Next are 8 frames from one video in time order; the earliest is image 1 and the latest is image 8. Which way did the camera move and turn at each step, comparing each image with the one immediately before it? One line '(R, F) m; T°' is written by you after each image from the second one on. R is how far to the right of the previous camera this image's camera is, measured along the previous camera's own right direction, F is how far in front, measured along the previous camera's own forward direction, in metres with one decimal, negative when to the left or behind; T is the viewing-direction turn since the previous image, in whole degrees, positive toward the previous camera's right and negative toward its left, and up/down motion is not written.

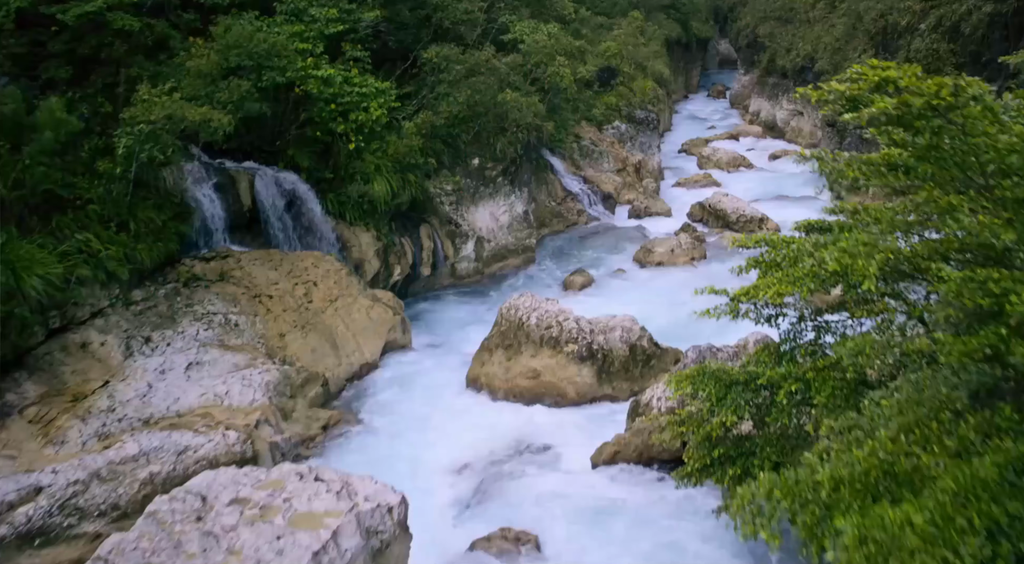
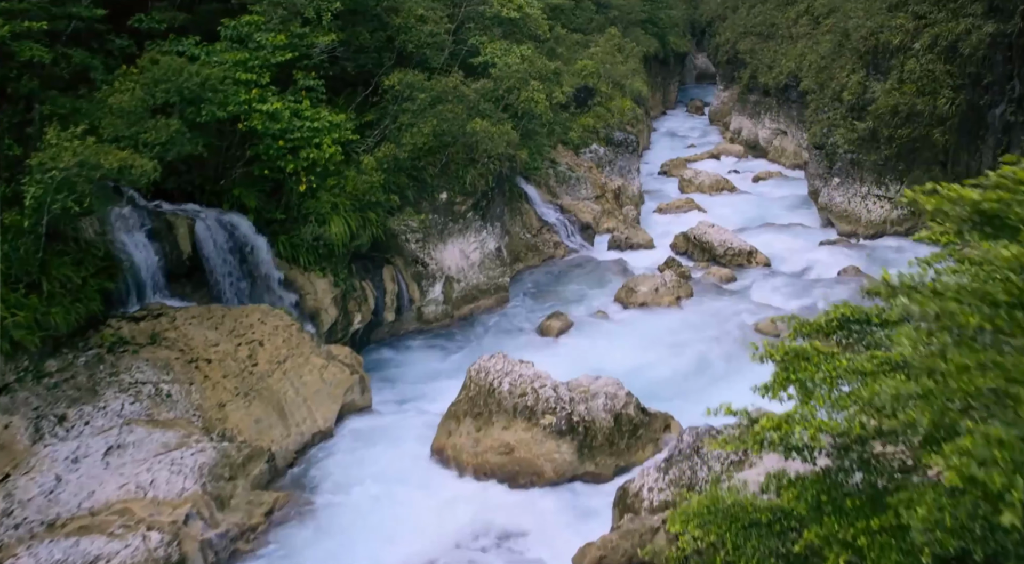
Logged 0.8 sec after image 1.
(+0.2, +1.3) m; +2°
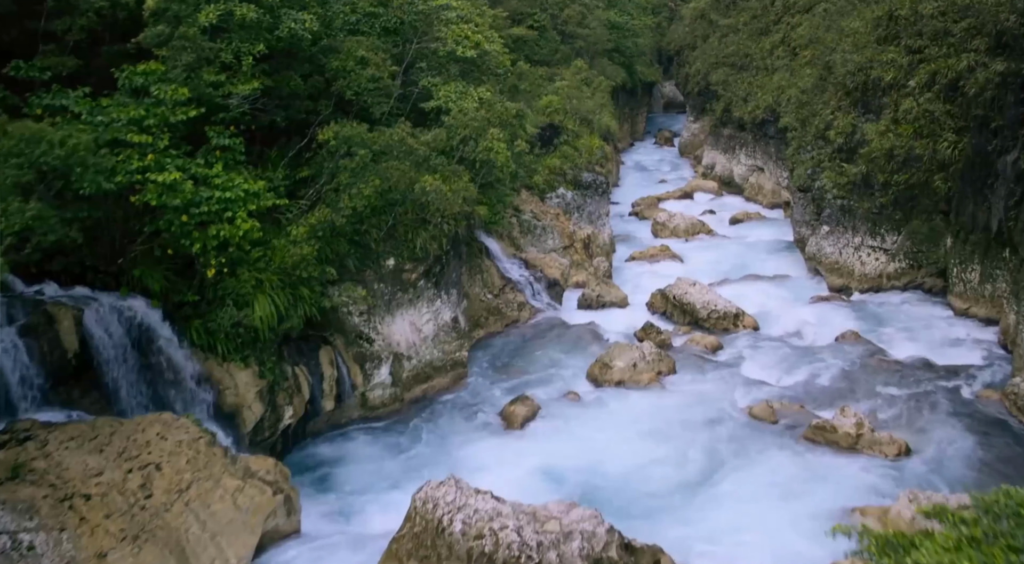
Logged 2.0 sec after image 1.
(+0.2, +2.0) m; +2°
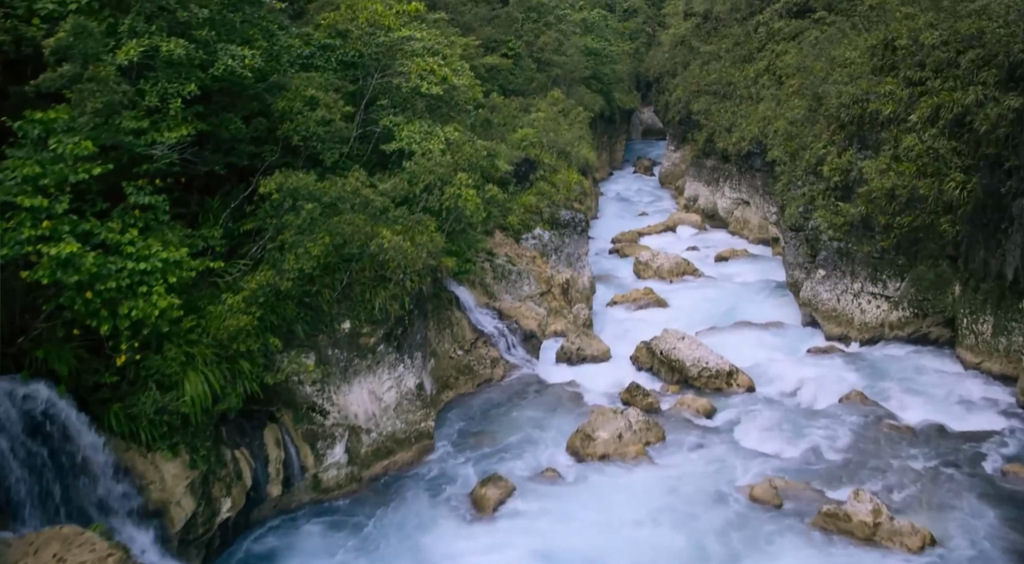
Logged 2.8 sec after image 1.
(+0.1, +1.4) m; +2°
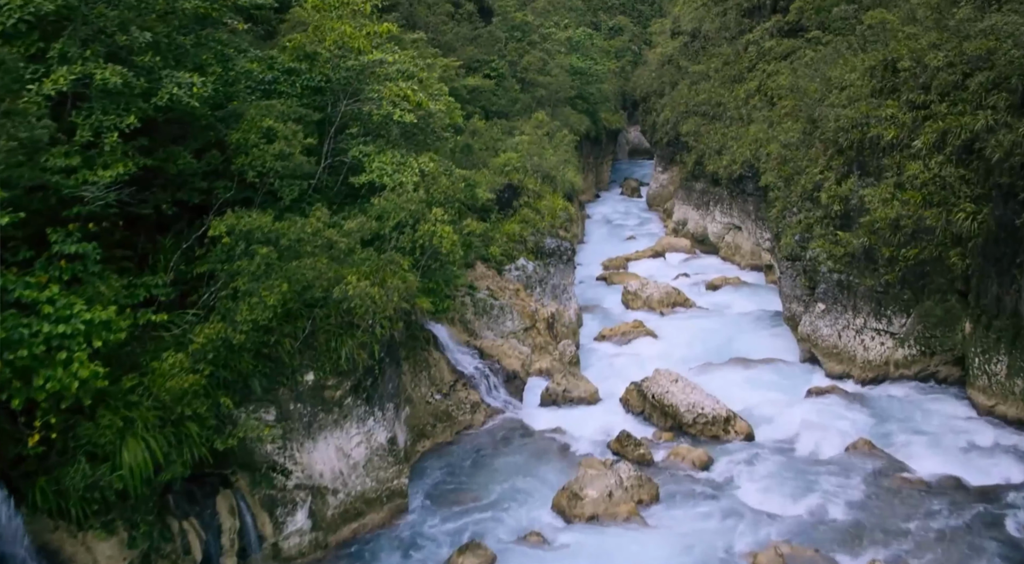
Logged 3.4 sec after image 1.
(+0.1, +1.0) m; +1°
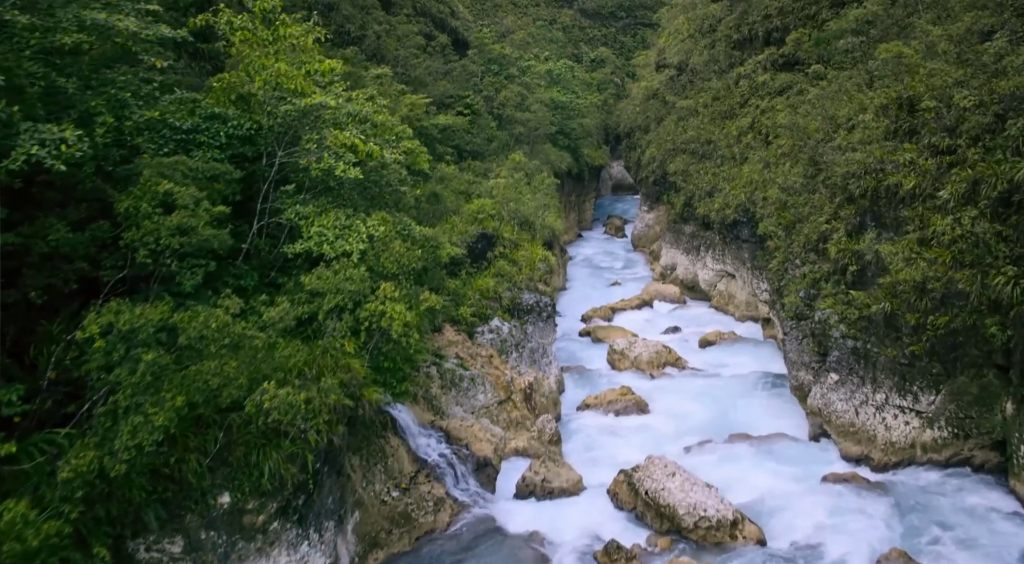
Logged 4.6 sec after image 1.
(+0.3, +2.0) m; +1°
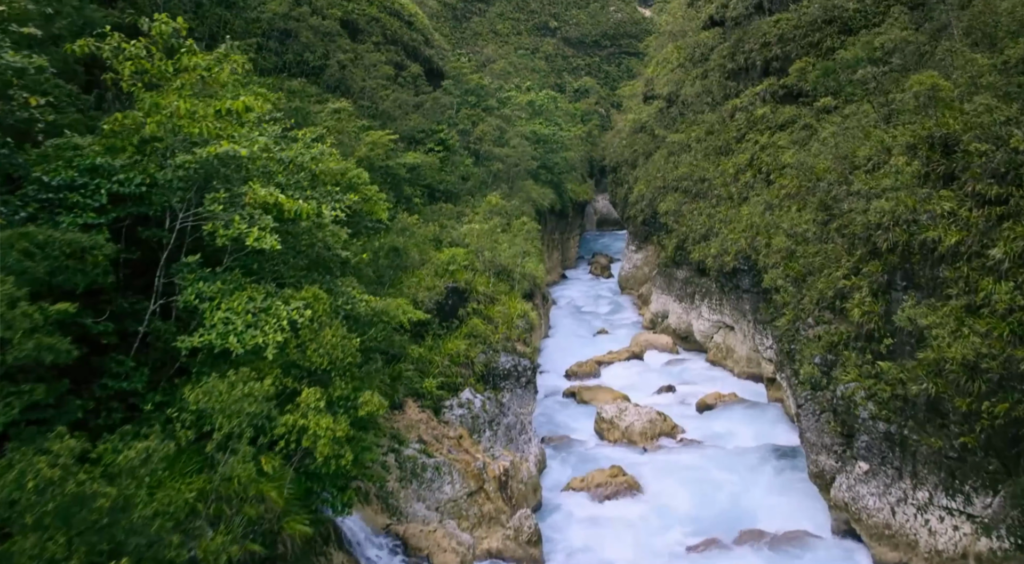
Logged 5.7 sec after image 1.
(+0.2, +2.2) m; +1°
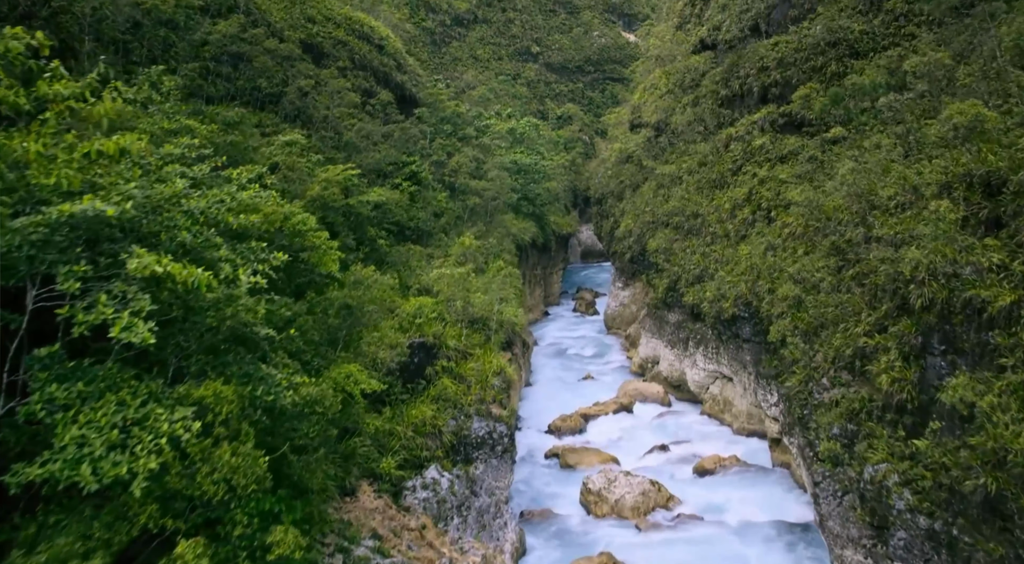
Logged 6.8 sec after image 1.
(+0.2, +2.0) m; +1°
